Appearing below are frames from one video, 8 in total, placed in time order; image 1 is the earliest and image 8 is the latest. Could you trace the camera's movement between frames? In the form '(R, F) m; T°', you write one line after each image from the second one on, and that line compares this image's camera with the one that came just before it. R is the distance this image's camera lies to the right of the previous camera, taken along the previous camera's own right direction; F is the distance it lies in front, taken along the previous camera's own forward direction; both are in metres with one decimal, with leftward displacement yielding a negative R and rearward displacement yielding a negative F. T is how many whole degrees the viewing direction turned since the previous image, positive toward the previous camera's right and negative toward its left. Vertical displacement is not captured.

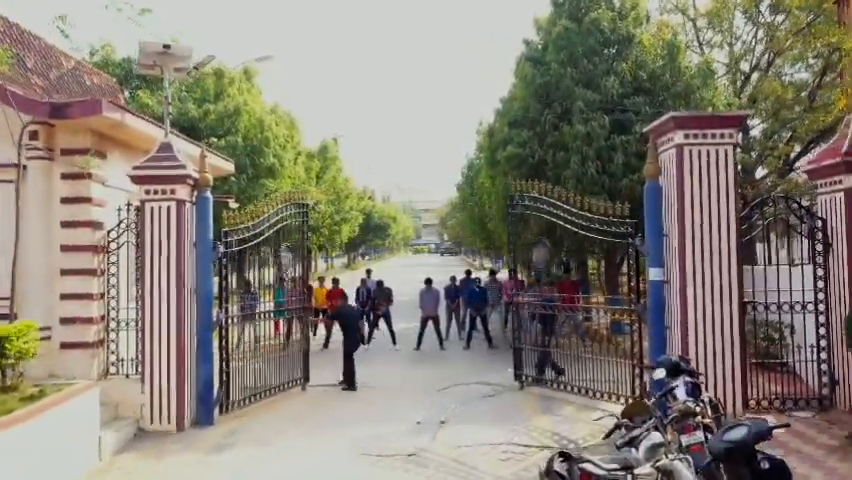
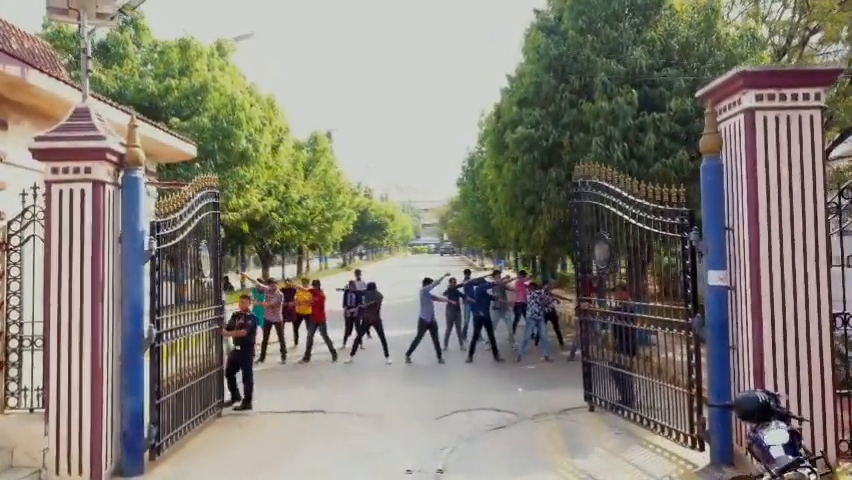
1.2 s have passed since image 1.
(0.0, +2.2) m; 0°
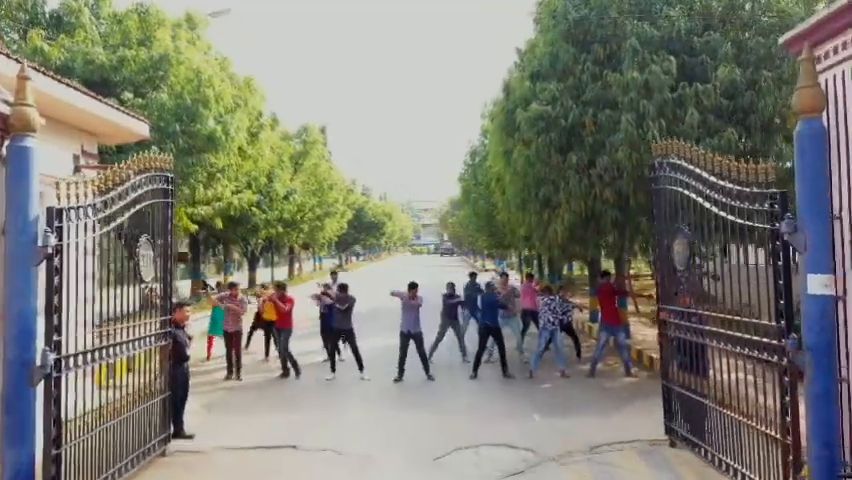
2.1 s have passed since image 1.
(0.0, +2.0) m; 0°
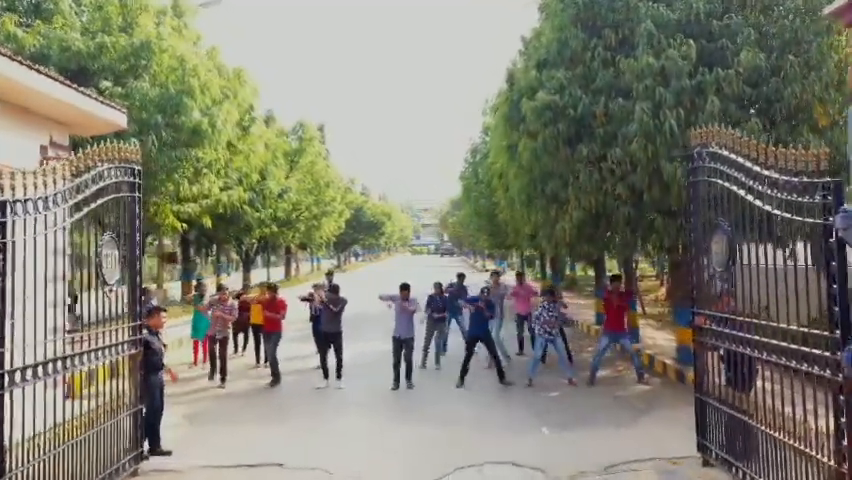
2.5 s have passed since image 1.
(0.0, +0.8) m; 0°
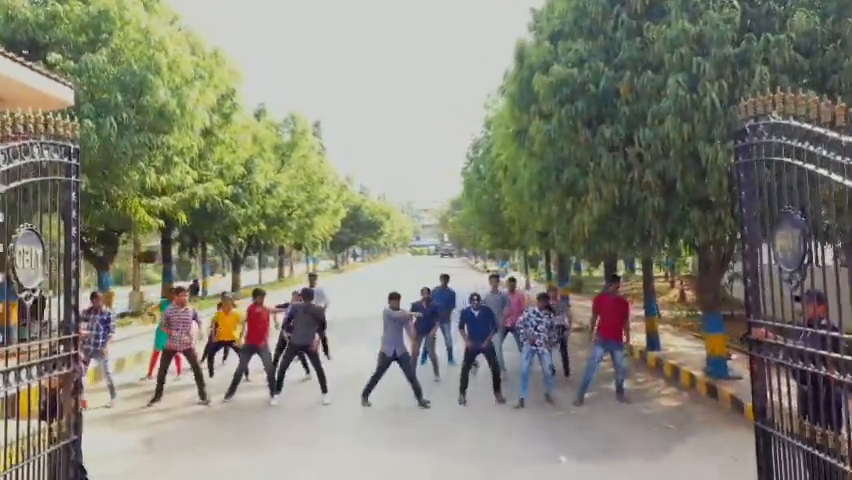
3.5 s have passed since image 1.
(0.0, +1.4) m; 0°
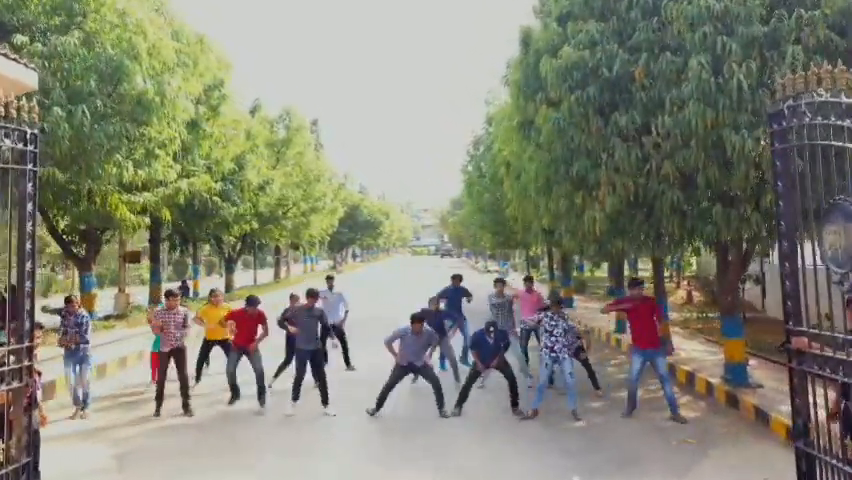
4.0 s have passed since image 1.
(0.0, +0.7) m; 0°
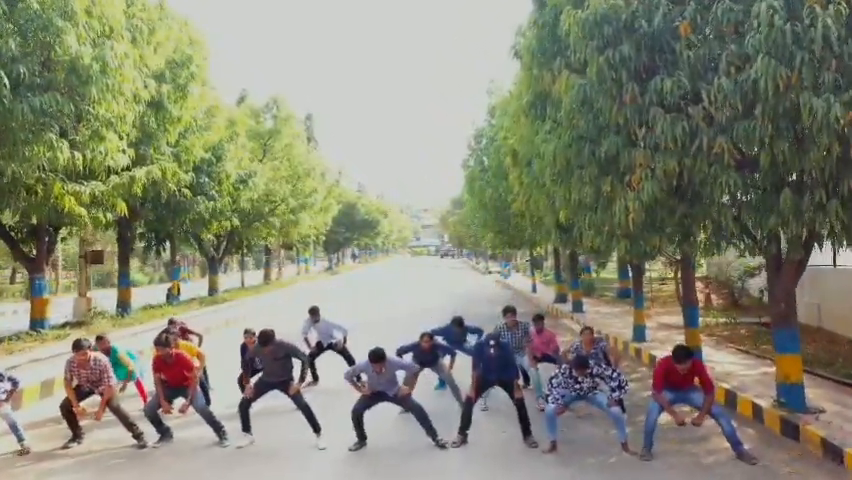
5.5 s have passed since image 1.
(0.0, +1.6) m; 0°
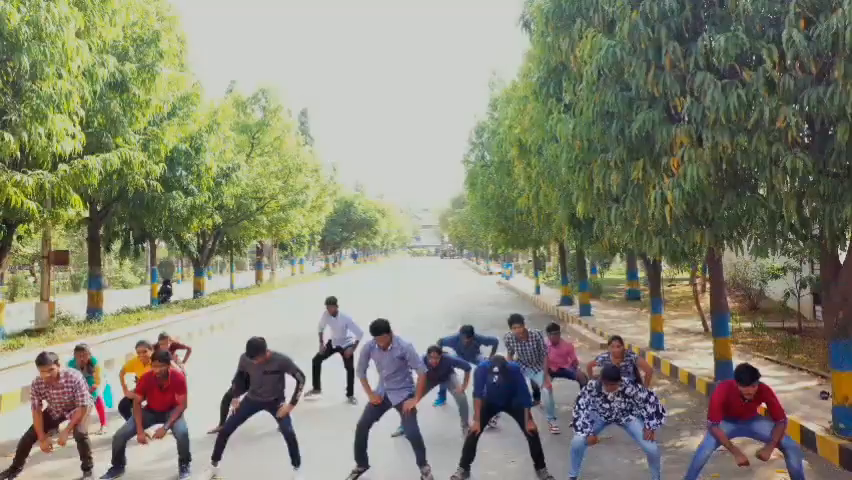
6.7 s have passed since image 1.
(0.0, +1.3) m; 0°
